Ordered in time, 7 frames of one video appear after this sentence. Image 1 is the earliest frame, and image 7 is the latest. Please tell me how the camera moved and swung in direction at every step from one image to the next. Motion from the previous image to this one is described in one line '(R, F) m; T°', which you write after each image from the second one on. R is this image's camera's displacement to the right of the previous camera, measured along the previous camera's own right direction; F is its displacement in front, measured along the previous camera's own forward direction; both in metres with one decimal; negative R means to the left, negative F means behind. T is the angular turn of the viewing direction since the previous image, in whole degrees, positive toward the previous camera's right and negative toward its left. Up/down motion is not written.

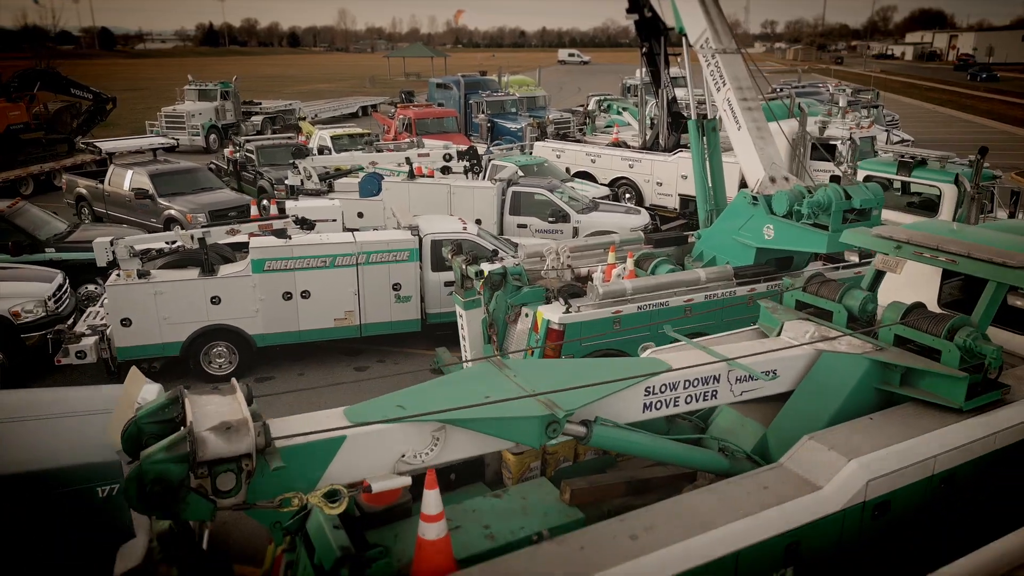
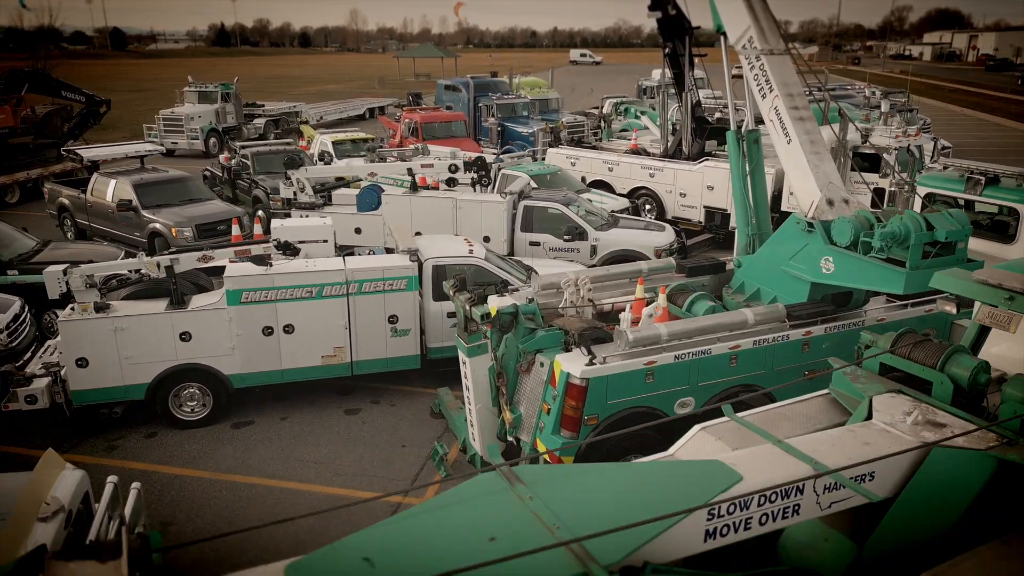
(0.0, +1.2) m; -1°
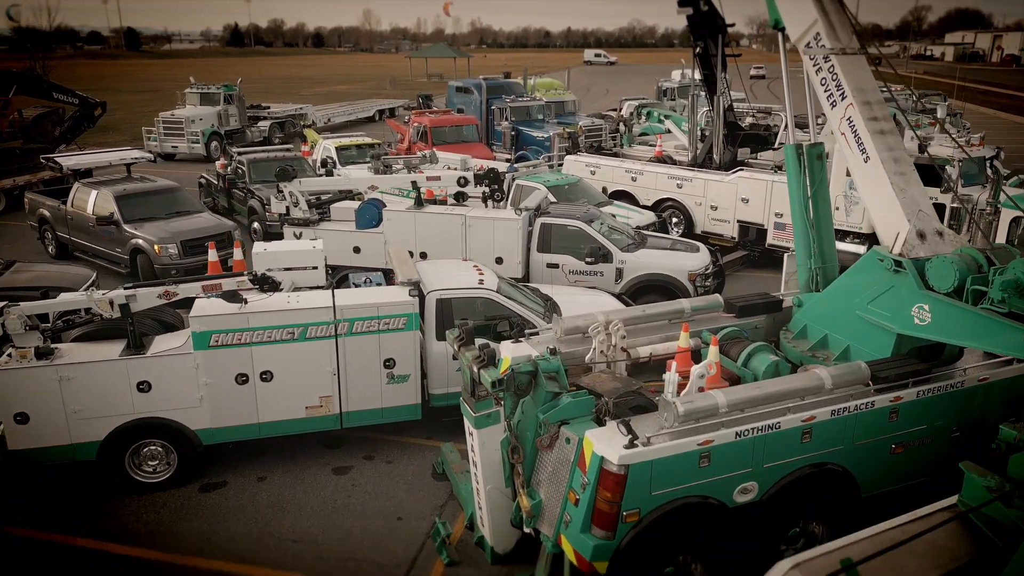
(-0.1, +1.2) m; -1°
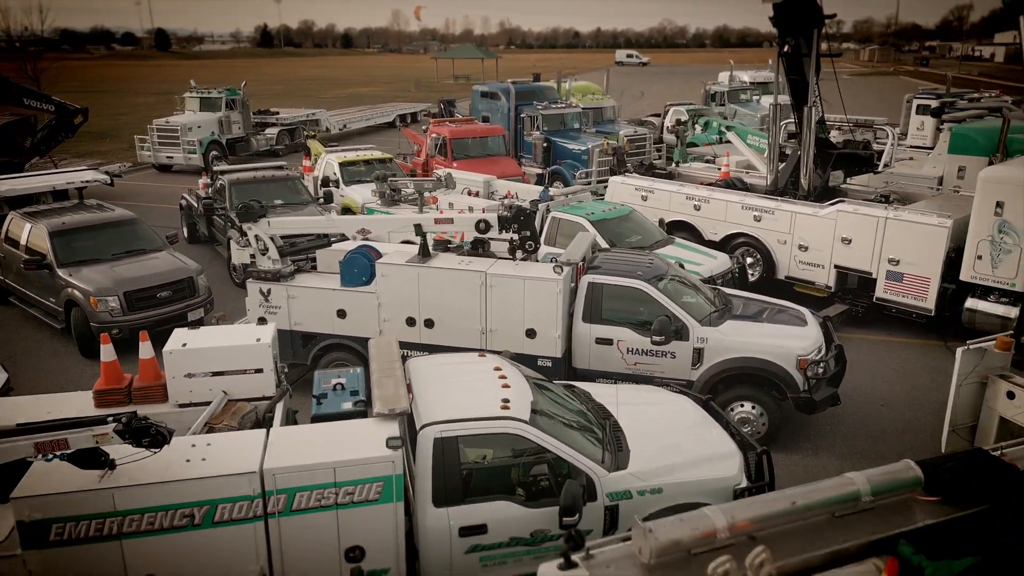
(-0.1, +2.8) m; -2°
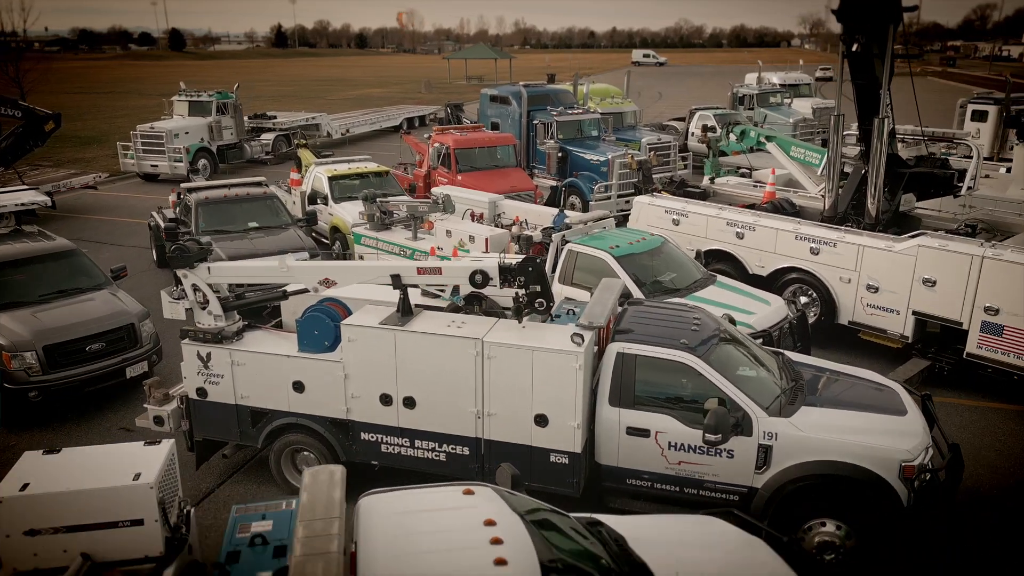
(+0.1, +1.8) m; -1°
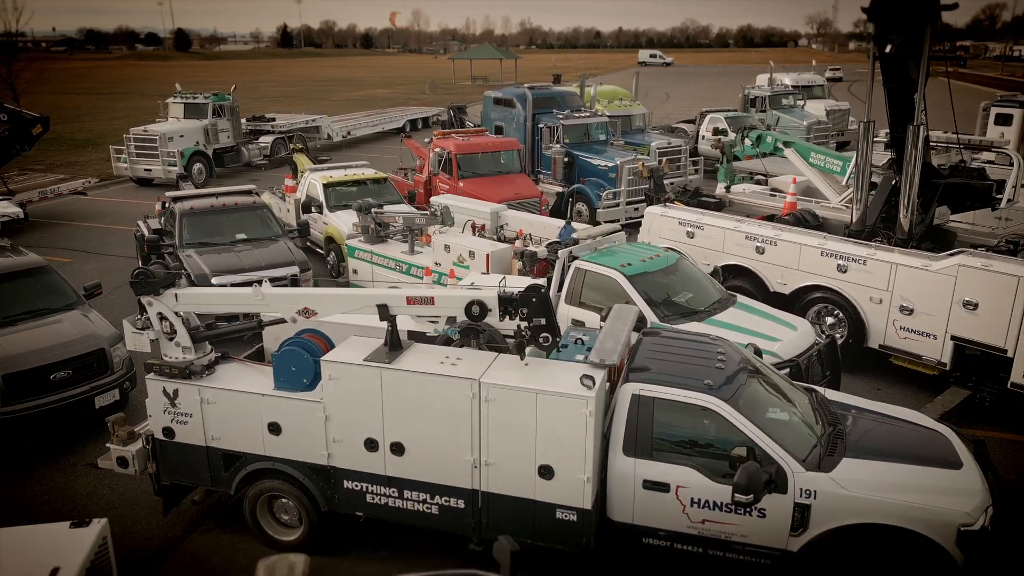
(0.0, +0.7) m; 0°
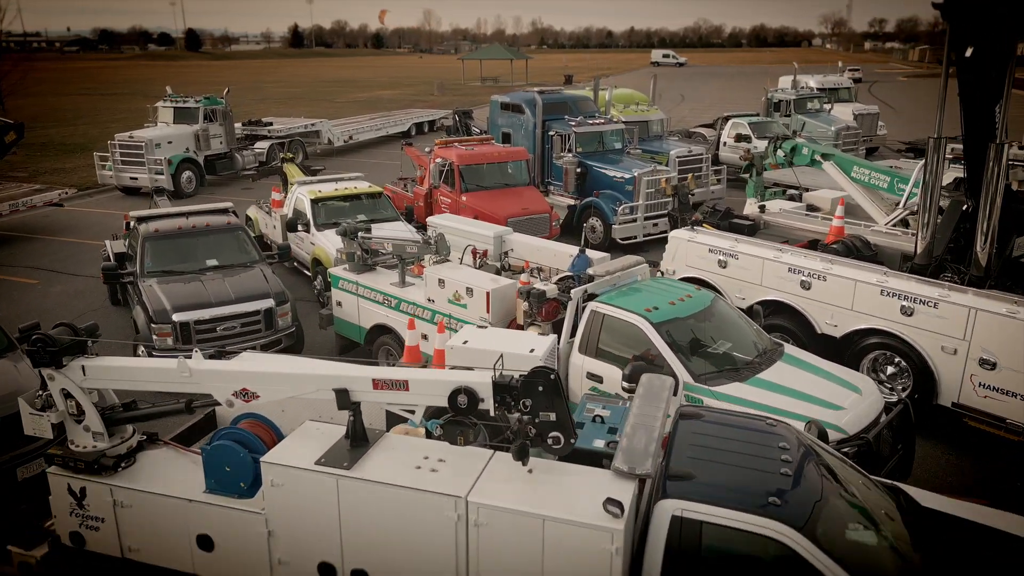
(+0.1, +1.3) m; -1°
